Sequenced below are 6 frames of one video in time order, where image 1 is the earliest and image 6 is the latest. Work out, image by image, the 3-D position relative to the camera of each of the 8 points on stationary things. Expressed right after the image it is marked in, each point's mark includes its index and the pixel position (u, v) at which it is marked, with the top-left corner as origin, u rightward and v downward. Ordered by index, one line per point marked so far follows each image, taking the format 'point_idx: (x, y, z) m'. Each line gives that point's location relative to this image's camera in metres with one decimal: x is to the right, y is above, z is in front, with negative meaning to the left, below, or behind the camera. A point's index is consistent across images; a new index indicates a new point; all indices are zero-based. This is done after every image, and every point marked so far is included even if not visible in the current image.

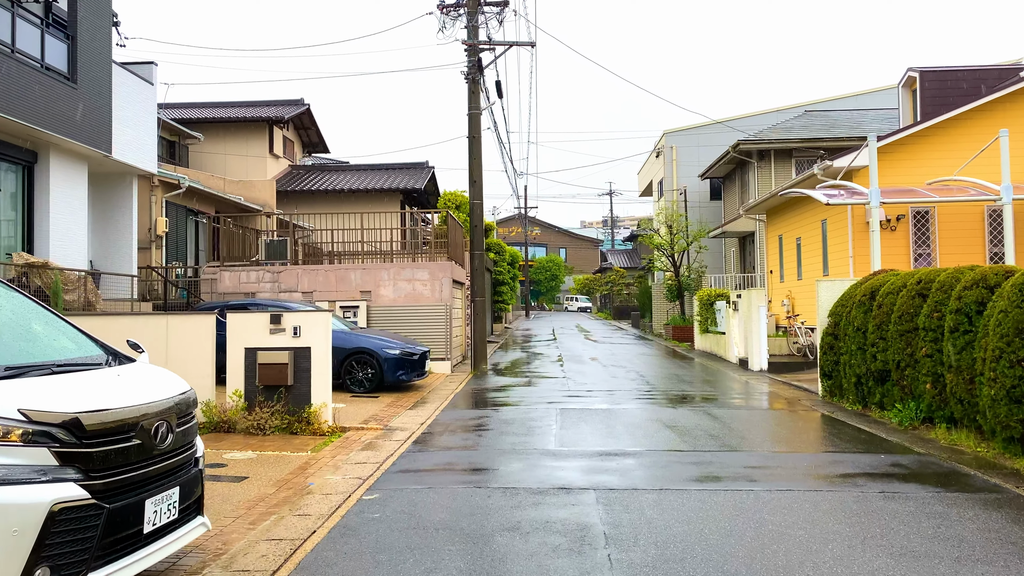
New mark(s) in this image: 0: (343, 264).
0: (-3.2, +0.4, +14.9) m
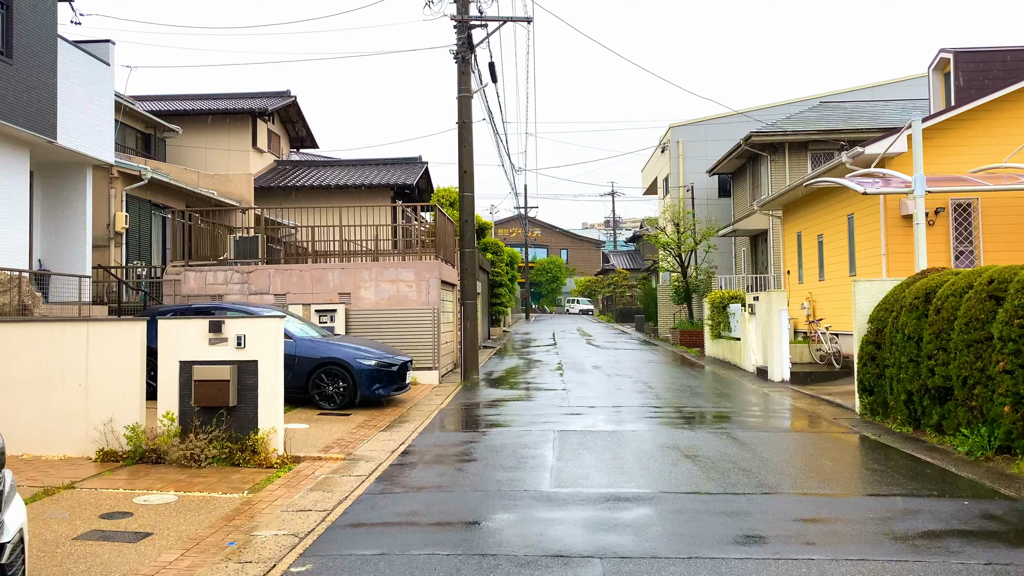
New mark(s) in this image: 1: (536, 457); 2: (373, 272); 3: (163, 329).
0: (-3.3, +0.4, +13.5) m
1: (+0.2, -1.5, +6.8) m
2: (-2.4, +0.3, +13.3) m
3: (-3.1, -0.4, +7.1) m
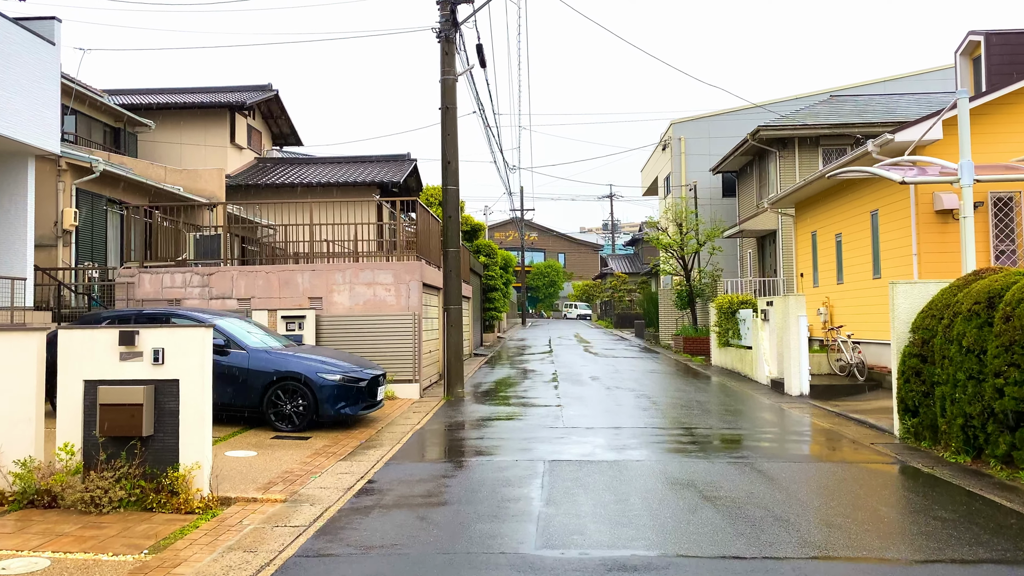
0: (-3.5, +0.4, +12.2) m
1: (+0.1, -1.5, +5.5) m
2: (-2.5, +0.2, +12.0) m
3: (-3.3, -0.4, +5.8) m
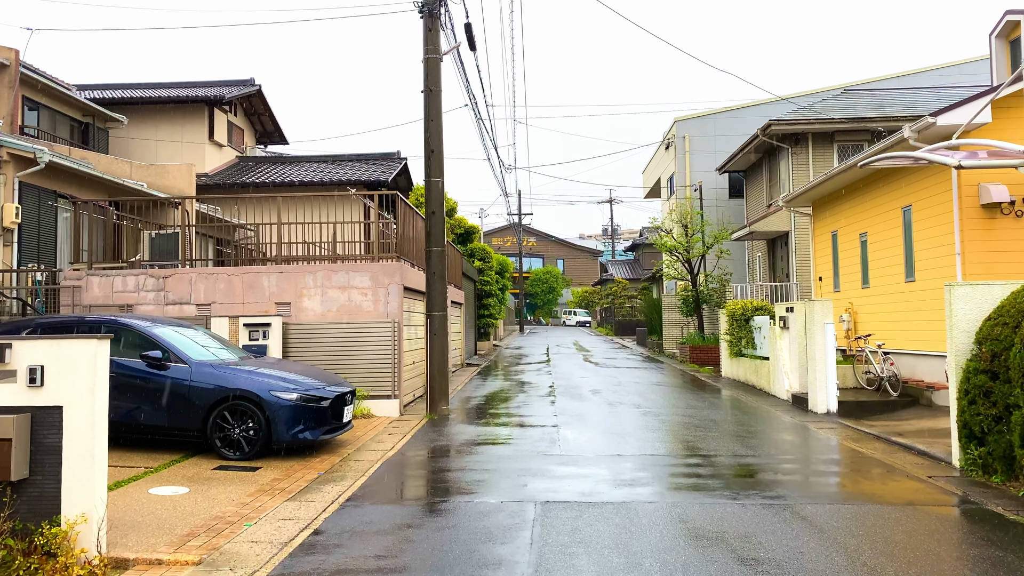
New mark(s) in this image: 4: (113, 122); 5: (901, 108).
0: (-3.6, +0.3, +10.9) m
1: (-0.1, -1.5, +4.2) m
2: (-2.7, +0.2, +10.8) m
3: (-3.4, -0.4, +4.5) m
4: (-9.8, +4.1, +19.4) m
5: (+8.8, +4.1, +17.7) m
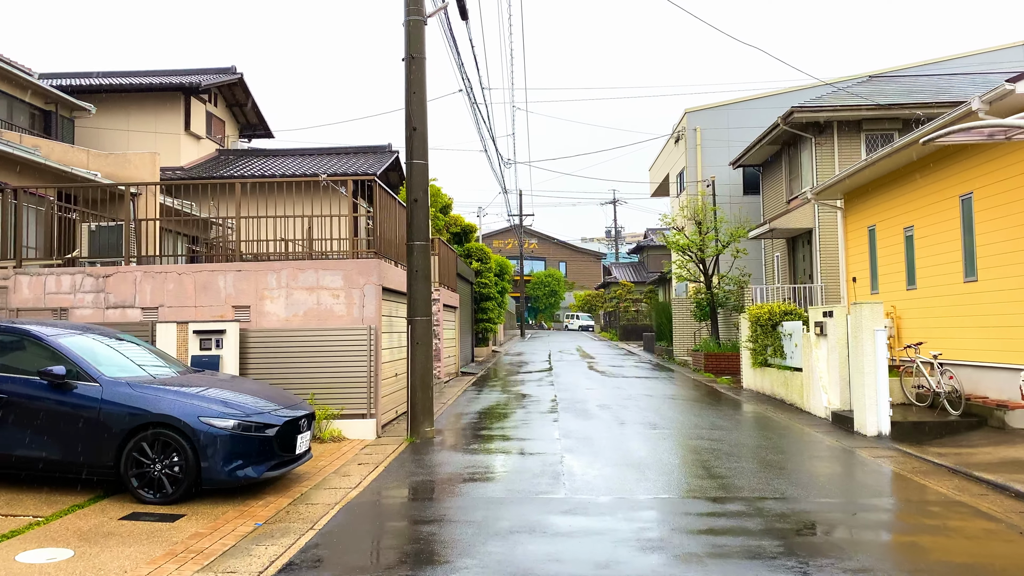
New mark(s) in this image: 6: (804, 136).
0: (-3.6, +0.3, +9.4) m
1: (-0.1, -1.5, +2.7) m
2: (-2.7, +0.1, +9.3) m
3: (-3.5, -0.4, +3.0) m
4: (-9.9, +4.0, +17.9) m
5: (+8.7, +4.0, +16.2) m
6: (+6.5, +3.4, +17.5) m
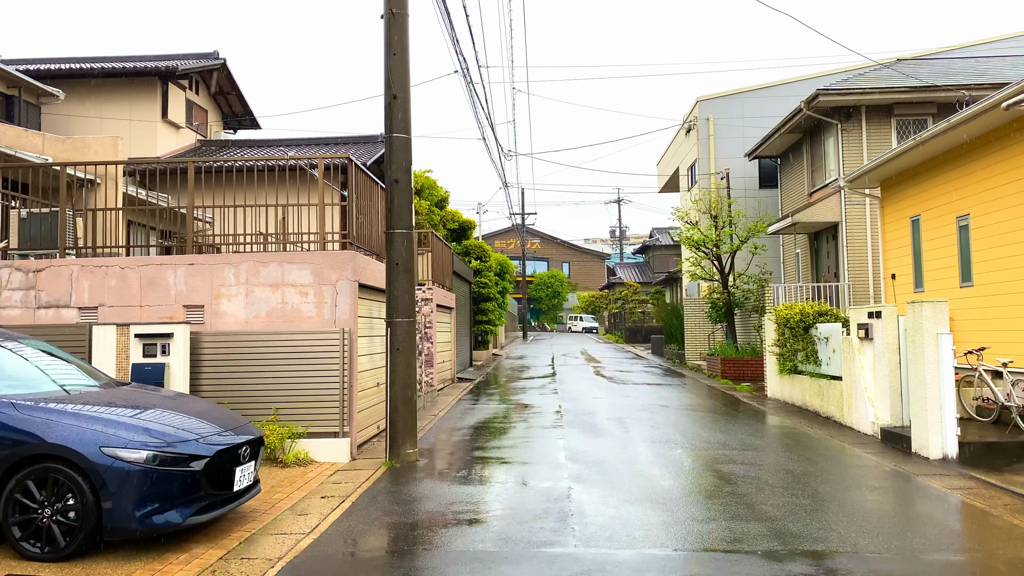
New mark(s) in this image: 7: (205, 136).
0: (-3.7, +0.3, +8.1) m
1: (-0.2, -1.4, +1.4) m
2: (-2.7, +0.2, +7.9) m
3: (-3.5, -0.3, +1.6) m
4: (-9.9, +4.1, +16.6) m
5: (+8.7, +4.0, +14.8) m
6: (+6.5, +3.4, +16.1) m
7: (-7.7, +3.8, +19.8) m
